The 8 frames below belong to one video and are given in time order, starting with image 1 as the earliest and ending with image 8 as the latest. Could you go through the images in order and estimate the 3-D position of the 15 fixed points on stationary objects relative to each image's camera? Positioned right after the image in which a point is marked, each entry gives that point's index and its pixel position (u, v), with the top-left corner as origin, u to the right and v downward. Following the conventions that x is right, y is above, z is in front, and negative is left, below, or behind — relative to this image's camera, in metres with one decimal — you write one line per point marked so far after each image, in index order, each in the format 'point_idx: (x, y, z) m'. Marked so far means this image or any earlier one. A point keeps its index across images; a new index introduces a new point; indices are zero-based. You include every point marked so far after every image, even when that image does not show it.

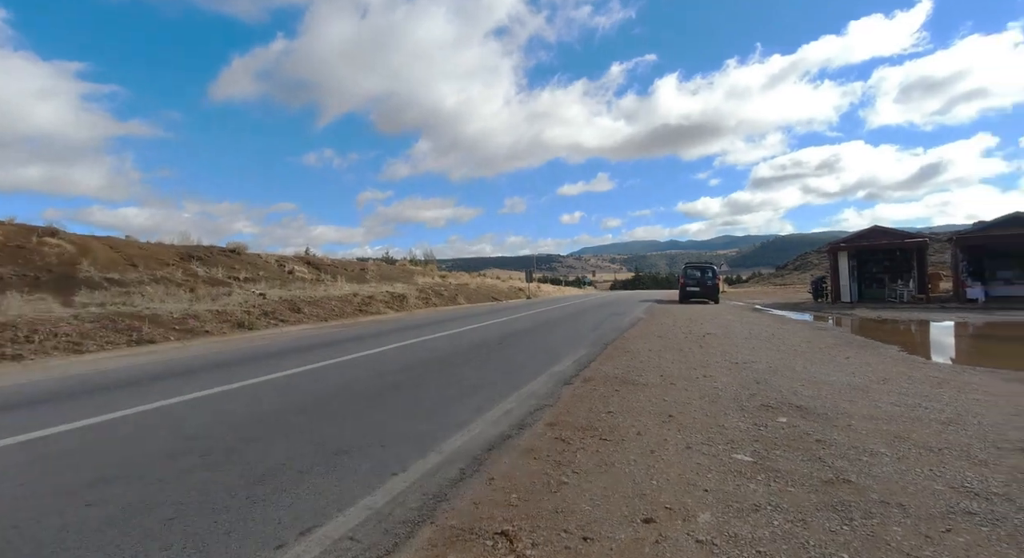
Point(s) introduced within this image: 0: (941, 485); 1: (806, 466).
0: (+2.6, -1.3, +3.3) m
1: (+1.9, -1.2, +3.5) m
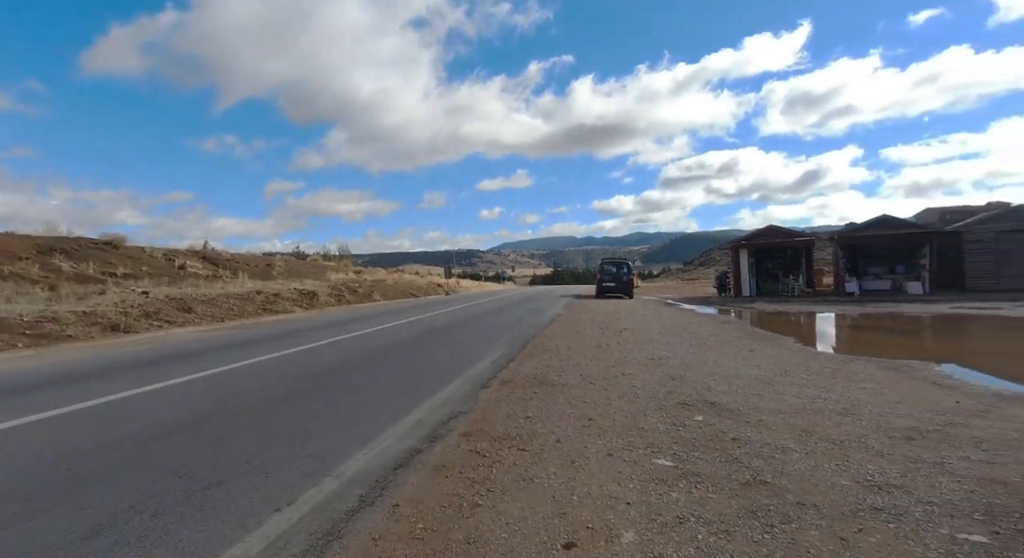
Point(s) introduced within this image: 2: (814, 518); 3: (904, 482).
0: (+2.1, -1.2, +3.4) m
1: (+1.3, -1.2, +3.4) m
2: (+1.5, -1.2, +2.8) m
3: (+2.5, -1.3, +3.5) m
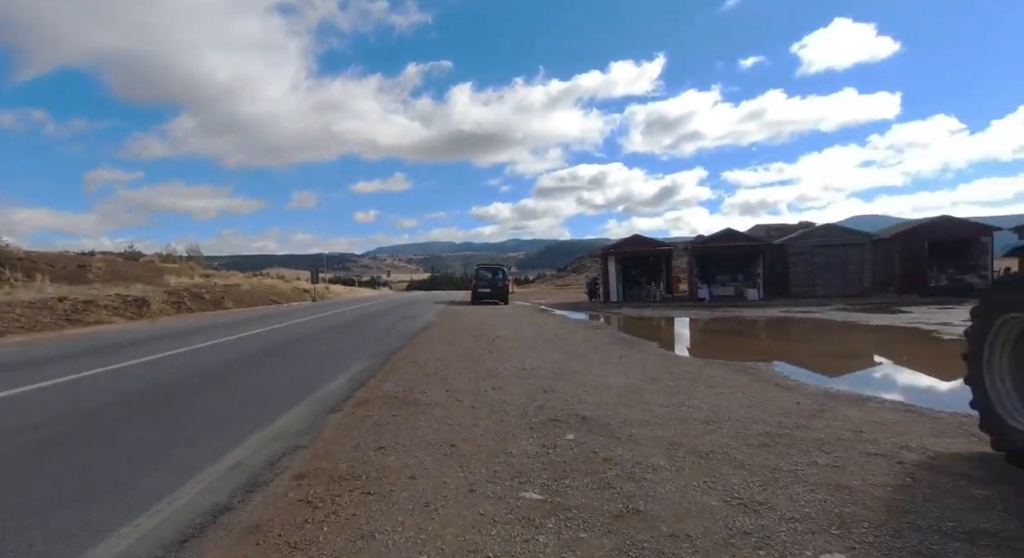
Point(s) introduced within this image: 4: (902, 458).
0: (+1.2, -1.3, +3.3) m
1: (+0.5, -1.2, +3.1) m
2: (+0.8, -1.3, +2.5) m
3: (+1.6, -1.4, +3.4) m
4: (+3.2, -1.5, +4.5) m
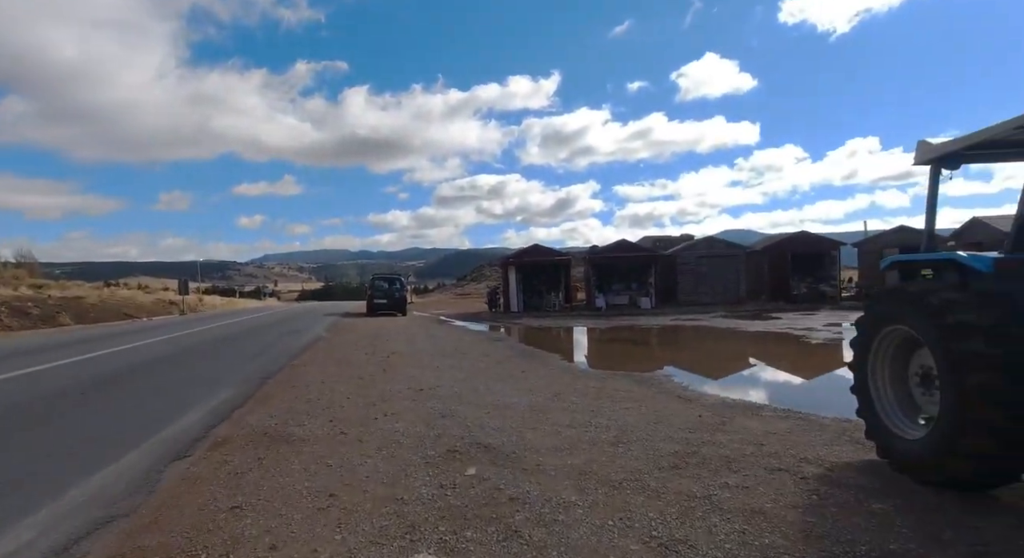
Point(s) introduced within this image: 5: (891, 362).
0: (+0.6, -1.4, +2.9) m
1: (0.0, -1.3, +2.6) m
2: (+0.4, -1.3, +2.1) m
3: (+1.0, -1.4, +3.1) m
4: (+2.4, -1.6, +4.5) m
5: (+3.5, -0.8, +5.1) m
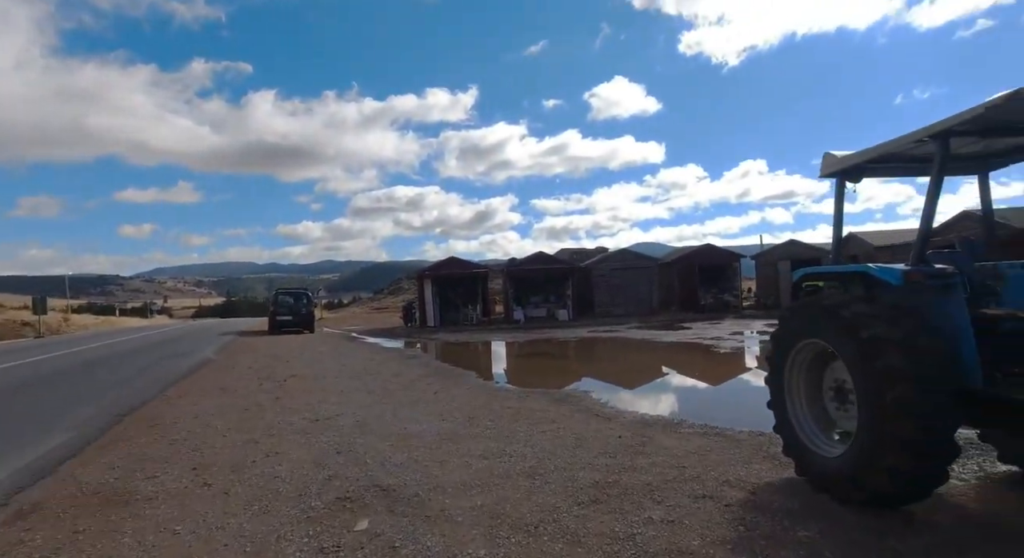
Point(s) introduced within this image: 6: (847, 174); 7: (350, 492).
0: (+0.2, -1.5, +2.4) m
1: (-0.5, -1.4, +2.1) m
2: (0.0, -1.4, +1.6) m
3: (+0.5, -1.5, +2.7) m
4: (+1.7, -1.7, +4.3) m
5: (+2.7, -0.9, +5.0) m
6: (+3.1, +1.0, +5.0) m
7: (-1.1, -1.5, +3.8) m
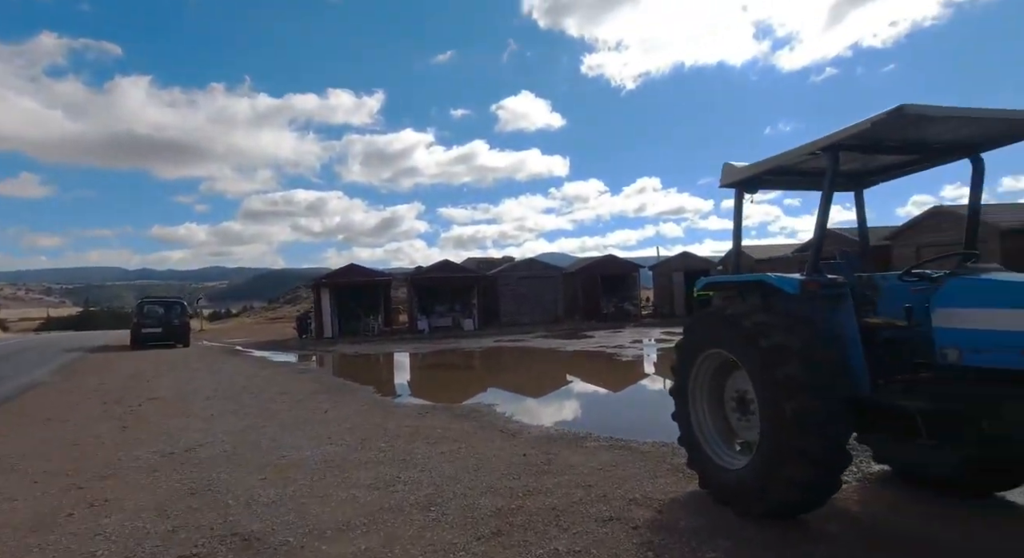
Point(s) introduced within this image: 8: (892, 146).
0: (-0.3, -1.5, +2.0) m
1: (-0.8, -1.4, +1.5) m
2: (-0.3, -1.4, +1.2) m
3: (0.0, -1.6, +2.3) m
4: (+0.9, -1.8, +4.1) m
5: (+1.8, -1.0, +5.0) m
6: (+2.2, +0.9, +5.1) m
7: (-1.8, -1.5, +3.1) m
8: (+2.9, +1.0, +4.2) m
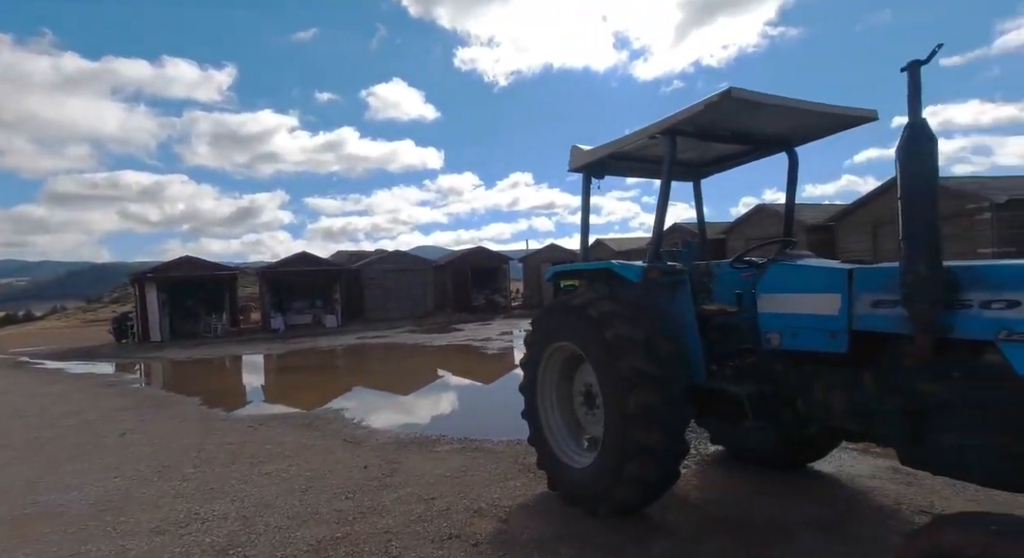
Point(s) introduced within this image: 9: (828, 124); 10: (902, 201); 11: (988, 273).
0: (-0.9, -1.5, +1.4) m
1: (-1.4, -1.4, +0.8) m
2: (-0.7, -1.4, +0.6) m
3: (-0.7, -1.5, +1.8) m
4: (-0.2, -1.7, +3.7) m
5: (+0.4, -0.9, +4.8) m
6: (+0.7, +1.0, +4.9) m
7: (-2.7, -1.5, +2.2) m
8: (+1.7, +1.1, +4.3) m
9: (+2.4, +1.2, +4.1) m
10: (+1.9, +0.4, +2.7) m
11: (+2.3, 0.0, +2.6) m
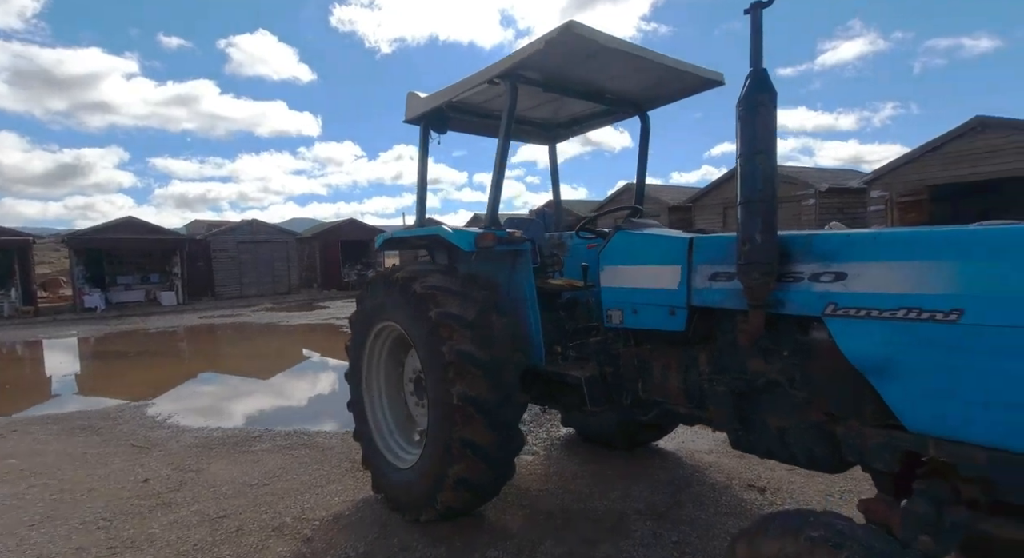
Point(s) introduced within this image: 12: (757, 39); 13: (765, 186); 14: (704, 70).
0: (-1.5, -1.4, +0.6) m
1: (-1.8, -1.3, -0.1) m
2: (-1.2, -1.4, -0.1) m
3: (-1.4, -1.4, +1.0) m
4: (-1.3, -1.5, +3.0) m
5: (-0.9, -0.7, +4.1) m
6: (-0.6, +1.2, +4.3) m
7: (-3.4, -1.4, +1.0) m
8: (+0.4, +1.3, +3.8) m
9: (+1.2, +1.4, +3.8) m
10: (+1.0, +0.5, +2.4) m
11: (+1.3, +0.2, +2.4) m
12: (+1.1, +1.1, +2.4) m
13: (+1.1, +0.4, +2.3) m
14: (+1.3, +1.4, +3.7) m
